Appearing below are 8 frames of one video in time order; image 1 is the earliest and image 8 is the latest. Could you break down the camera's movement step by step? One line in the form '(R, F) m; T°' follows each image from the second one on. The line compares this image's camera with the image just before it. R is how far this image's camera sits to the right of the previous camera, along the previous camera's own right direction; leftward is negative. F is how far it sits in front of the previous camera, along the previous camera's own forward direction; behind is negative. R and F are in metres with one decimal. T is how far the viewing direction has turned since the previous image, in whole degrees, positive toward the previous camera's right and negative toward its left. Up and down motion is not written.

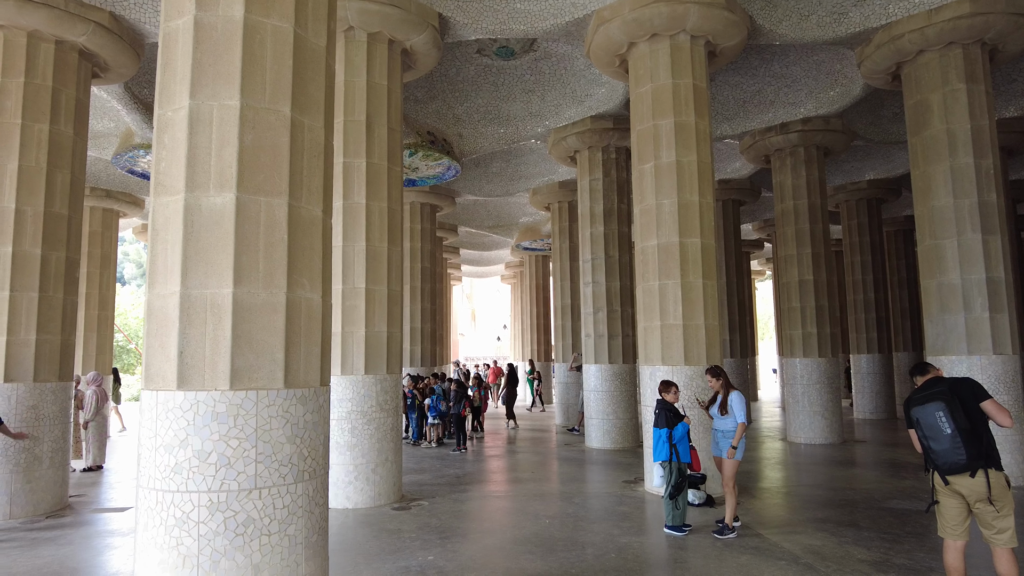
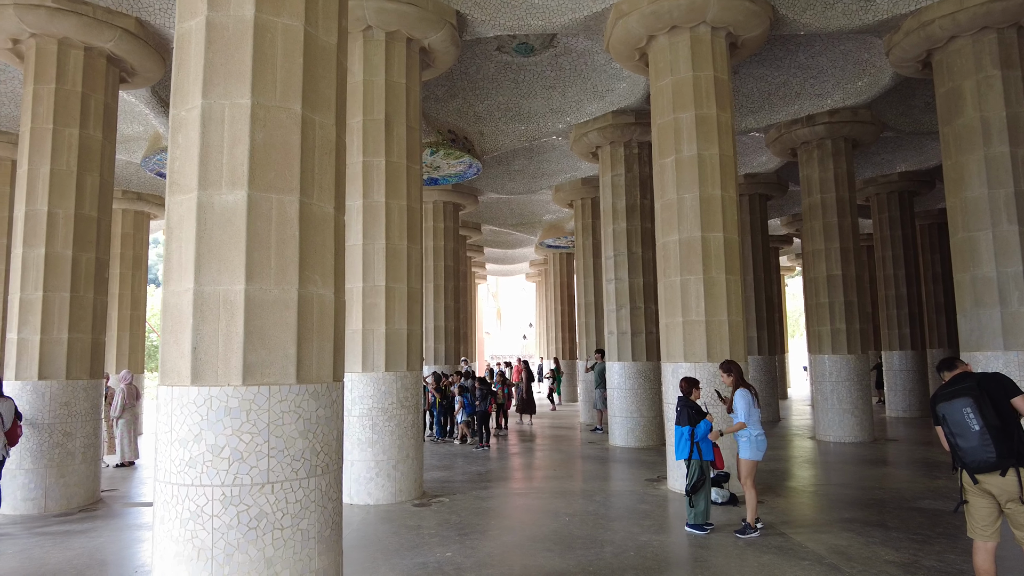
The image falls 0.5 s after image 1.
(+0.1, 0.0) m; -2°
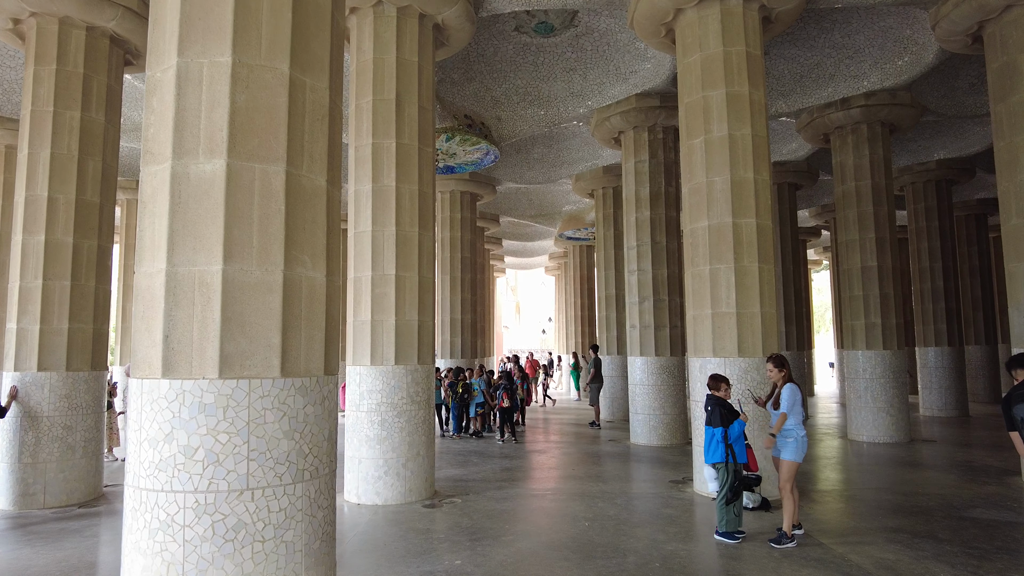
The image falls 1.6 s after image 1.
(0.0, +0.6) m; -2°
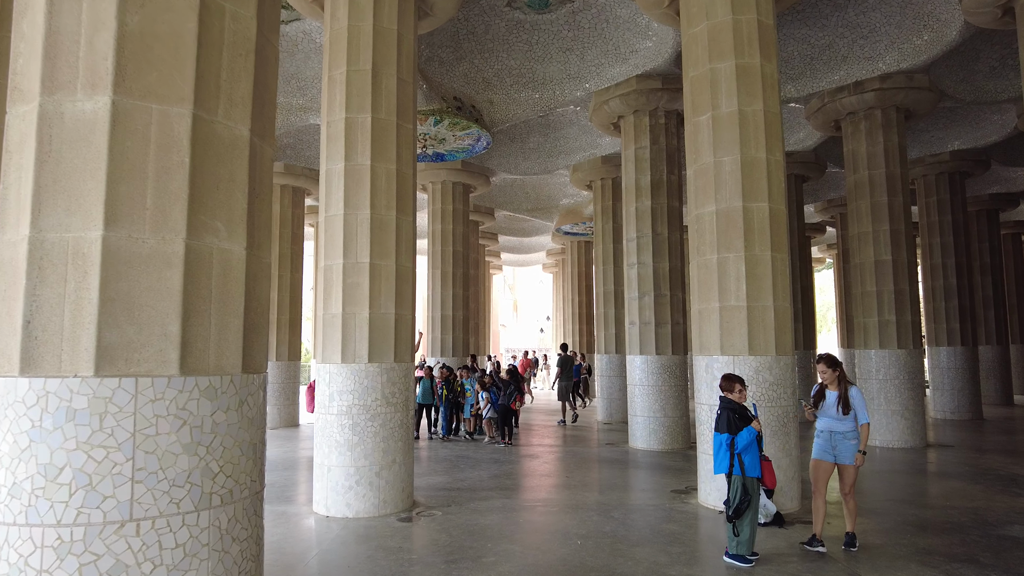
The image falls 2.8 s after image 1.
(+0.2, +0.9) m; 0°
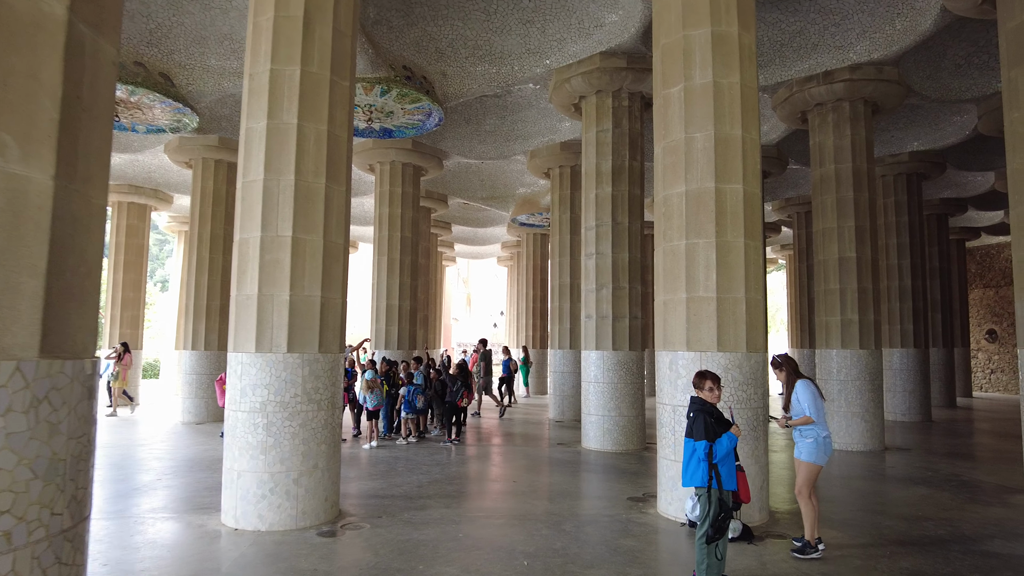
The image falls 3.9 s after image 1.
(+0.1, +1.0) m; +4°
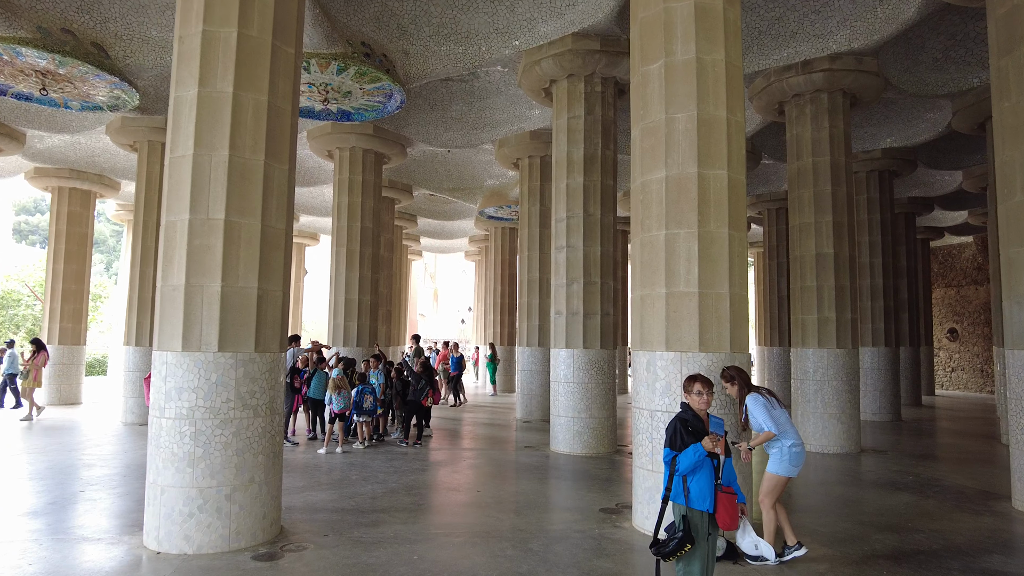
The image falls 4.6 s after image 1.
(+0.1, +0.7) m; +3°
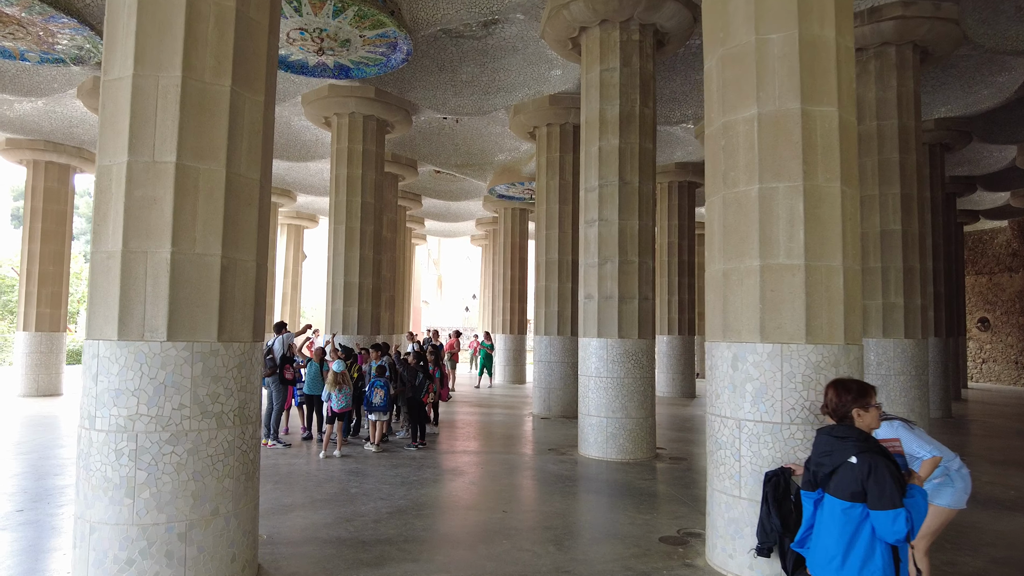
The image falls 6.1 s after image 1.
(-0.4, +1.6) m; 0°
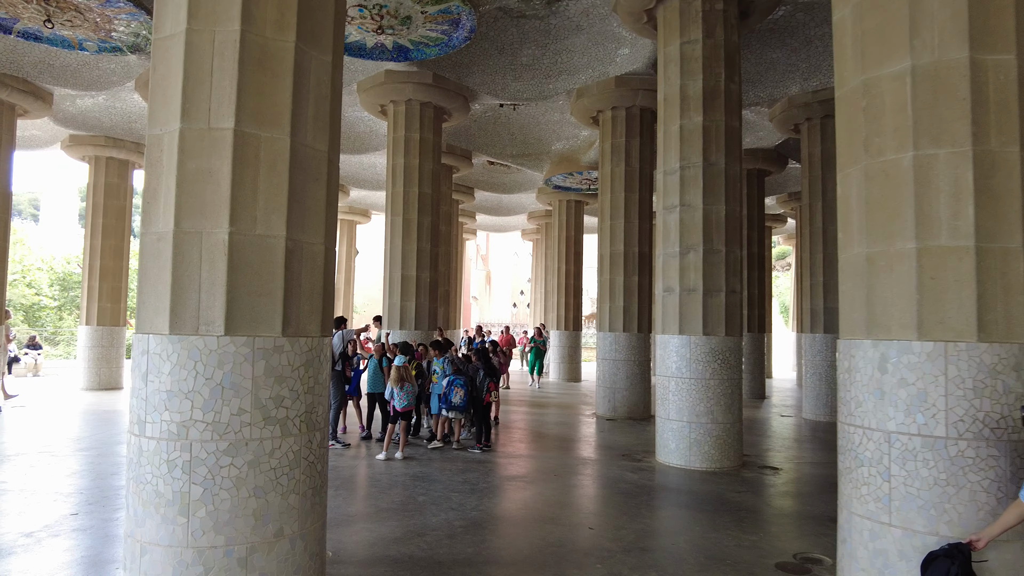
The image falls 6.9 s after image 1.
(-0.4, +0.7) m; -4°
